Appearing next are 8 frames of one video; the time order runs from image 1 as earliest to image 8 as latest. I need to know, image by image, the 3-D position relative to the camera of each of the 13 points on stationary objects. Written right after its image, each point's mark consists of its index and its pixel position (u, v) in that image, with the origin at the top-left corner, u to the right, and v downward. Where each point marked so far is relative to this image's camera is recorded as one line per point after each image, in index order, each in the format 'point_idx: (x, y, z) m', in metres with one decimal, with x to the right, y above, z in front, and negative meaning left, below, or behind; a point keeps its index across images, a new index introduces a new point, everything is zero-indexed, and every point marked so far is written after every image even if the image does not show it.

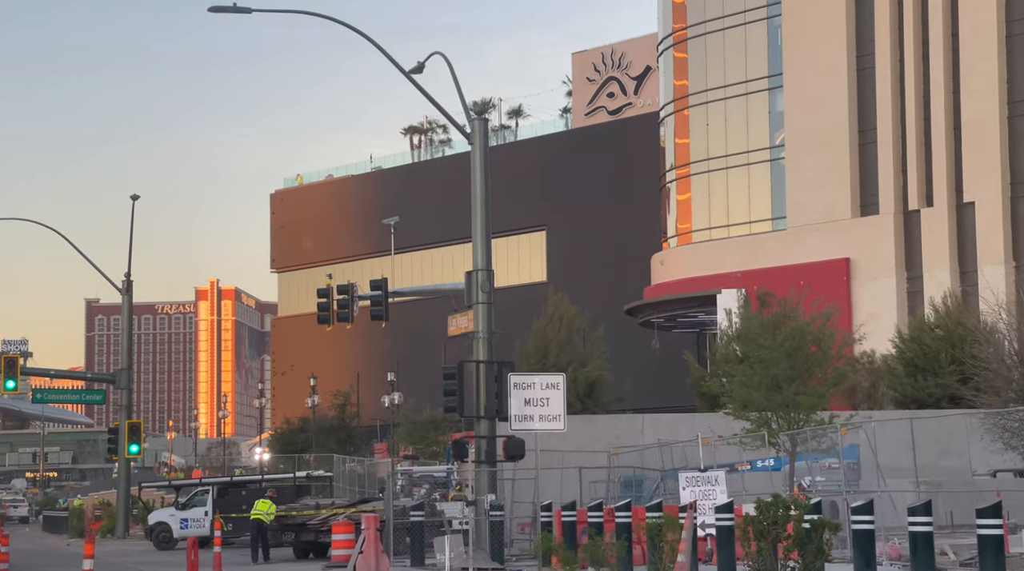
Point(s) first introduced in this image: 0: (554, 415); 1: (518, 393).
0: (+0.5, -1.5, +16.3) m
1: (+0.1, -1.3, +16.2) m
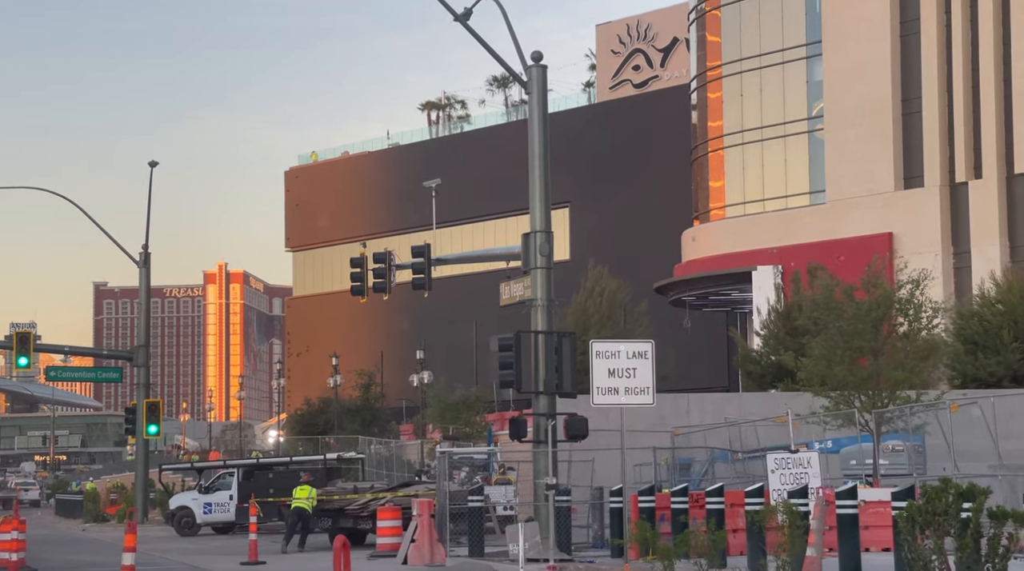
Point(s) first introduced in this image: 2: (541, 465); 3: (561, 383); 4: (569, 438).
0: (+1.4, -1.1, +14.4) m
1: (+0.9, -0.8, +14.3) m
2: (+0.4, -2.6, +19.8) m
3: (+0.7, -1.4, +19.8) m
4: (+0.8, -2.2, +19.7) m
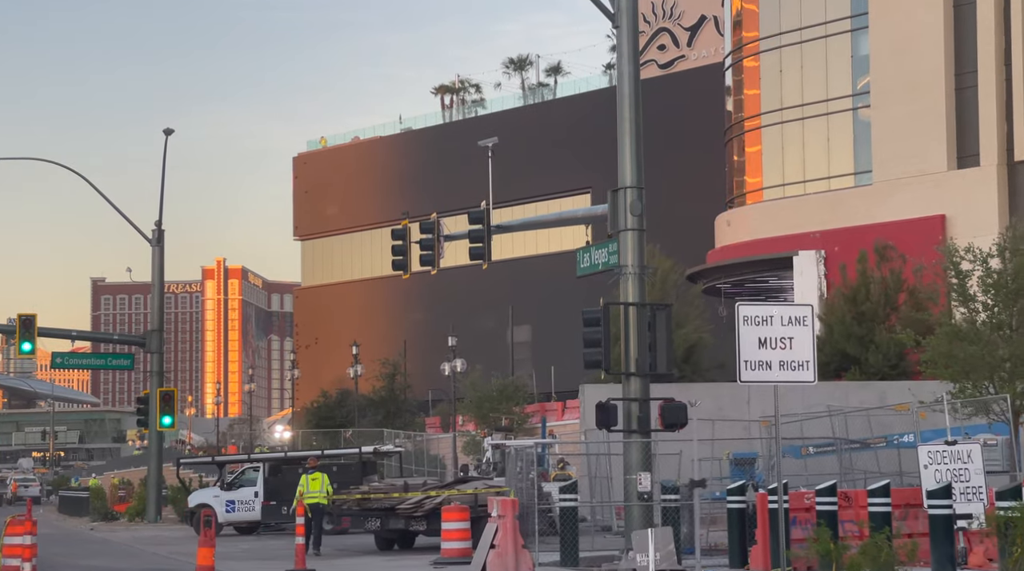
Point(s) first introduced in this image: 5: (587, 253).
0: (+2.4, -0.6, +11.7) m
1: (+2.0, -0.4, +11.6) m
2: (+1.5, -2.2, +17.1) m
3: (+1.8, -1.0, +17.1) m
4: (+1.9, -1.8, +17.0) m
5: (+1.0, +0.4, +18.6) m
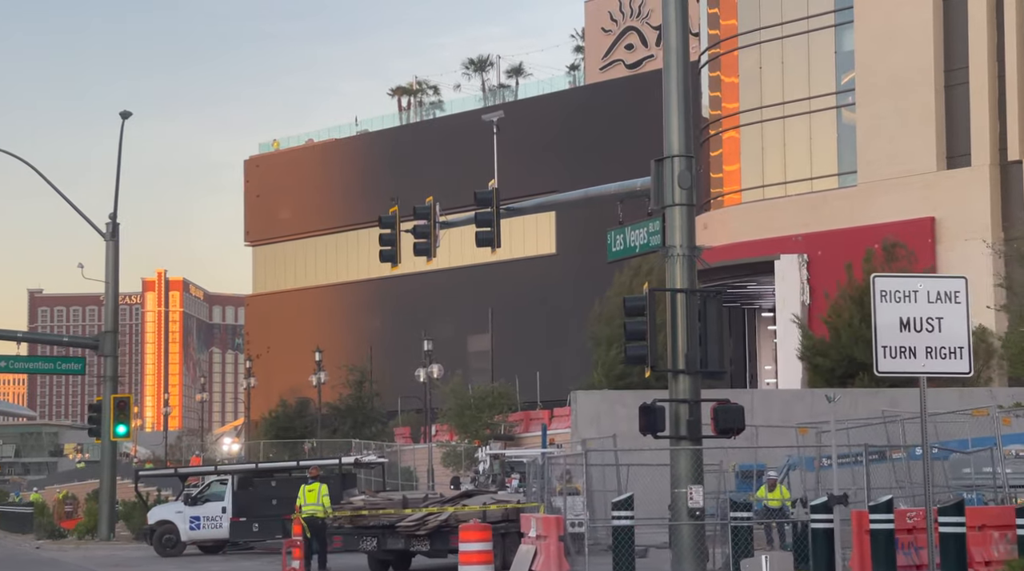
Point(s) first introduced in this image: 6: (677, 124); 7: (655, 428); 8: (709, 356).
0: (+3.0, -0.4, +9.4) m
1: (+2.6, -0.1, +9.3) m
2: (+1.8, -2.0, +14.8) m
3: (+2.1, -0.8, +14.9) m
4: (+2.2, -1.6, +14.7) m
5: (+1.3, +0.6, +16.3) m
6: (+1.8, +1.8, +15.0) m
7: (+1.5, -1.5, +14.7) m
8: (+2.1, -0.8, +14.9) m
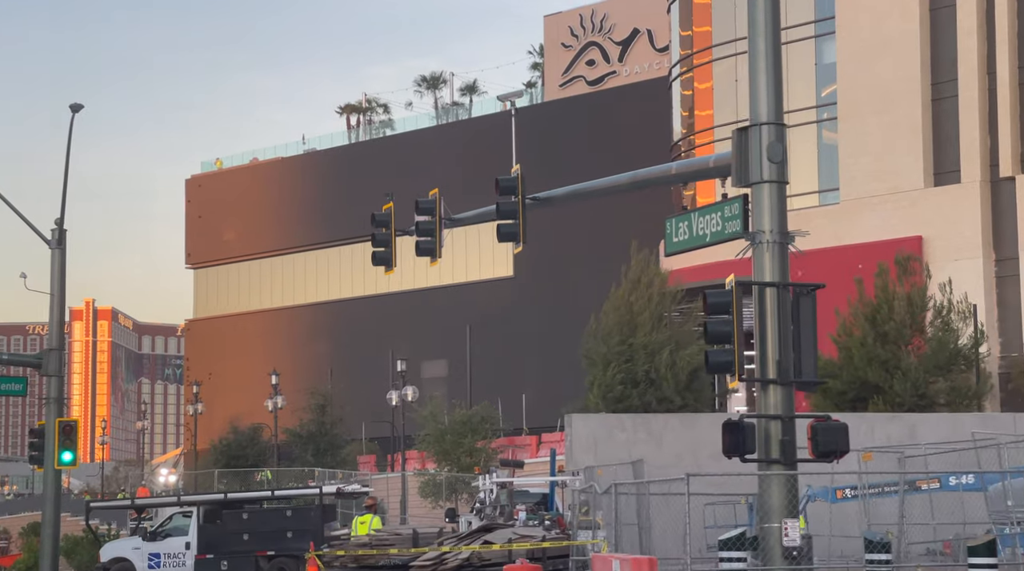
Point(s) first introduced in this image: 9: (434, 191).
0: (+3.8, -0.2, +7.1) m
1: (+3.4, 0.0, +7.0) m
2: (+2.3, -1.9, +12.3) m
3: (+2.6, -0.7, +12.4) m
4: (+2.7, -1.5, +12.3) m
5: (+1.7, +0.6, +13.9) m
6: (+2.3, +1.8, +12.6) m
7: (+2.1, -1.4, +12.2) m
8: (+2.6, -0.7, +12.4) m
9: (-1.1, +1.3, +19.2) m
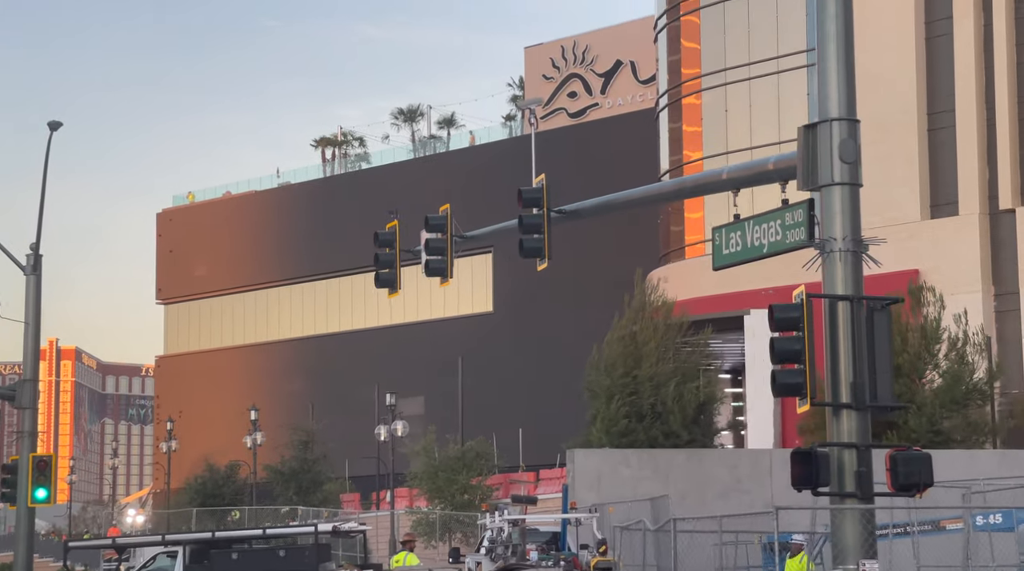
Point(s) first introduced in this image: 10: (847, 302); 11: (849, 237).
0: (+4.3, -0.2, +5.9) m
1: (+3.8, +0.1, +5.8) m
2: (+2.7, -2.0, +11.1) m
3: (+3.0, -0.8, +11.2) m
4: (+3.1, -1.6, +11.1) m
5: (+2.1, +0.5, +12.7) m
6: (+2.7, +1.7, +11.5) m
7: (+2.4, -1.5, +11.0) m
8: (+3.0, -0.8, +11.2) m
9: (-0.9, +1.0, +18.0) m
10: (+2.7, -0.1, +11.3) m
11: (+2.8, +0.4, +11.4) m
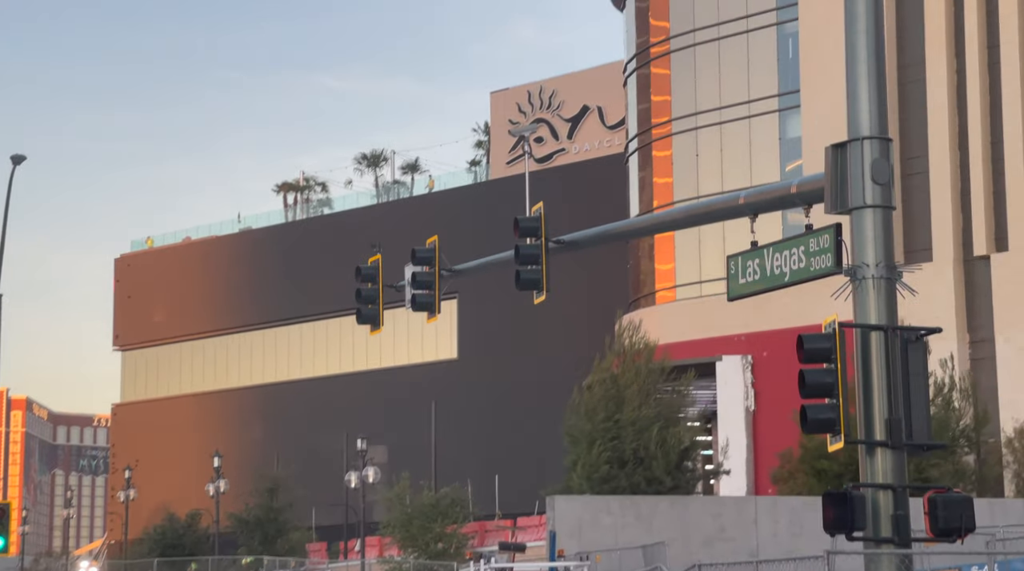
0: (+4.5, -0.2, +5.2) m
1: (+4.1, +0.1, +5.1) m
2: (+2.8, -2.2, +10.3) m
3: (+3.0, -1.0, +10.5) m
4: (+3.2, -1.8, +10.3) m
5: (+2.1, +0.2, +11.9) m
6: (+2.8, +1.5, +10.8) m
7: (+2.5, -1.7, +10.2) m
8: (+3.1, -1.0, +10.5) m
9: (-1.0, +0.6, +17.2) m
10: (+2.8, -0.4, +10.5) m
11: (+2.9, +0.2, +10.7) m
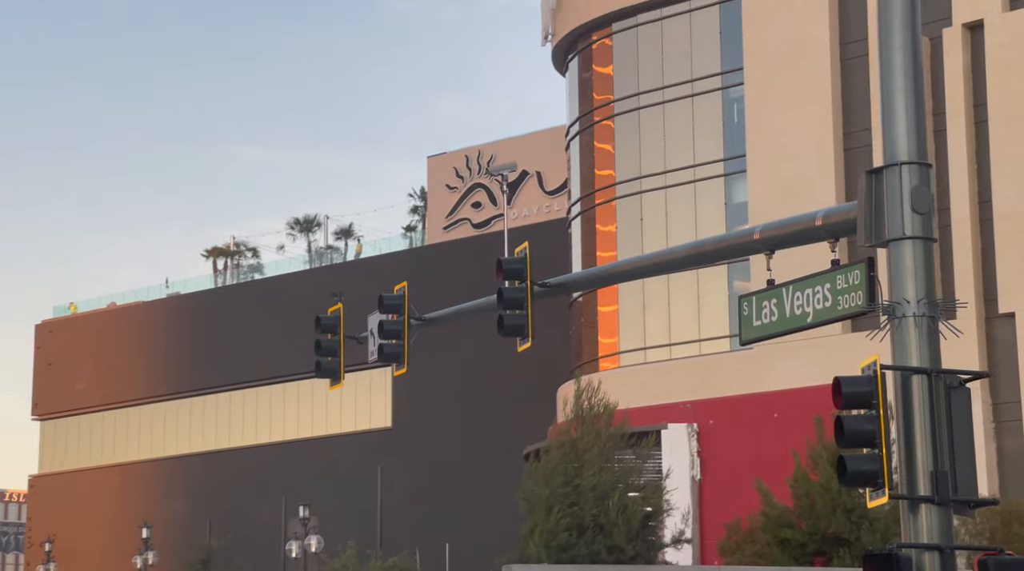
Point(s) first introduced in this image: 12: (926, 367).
0: (+4.8, -0.2, +4.4) m
1: (+4.4, +0.1, +4.3) m
2: (+2.8, -2.5, +9.2) m
3: (+3.1, -1.3, +9.5) m
4: (+3.2, -2.1, +9.3) m
5: (+2.1, -0.1, +11.0) m
6: (+2.8, +1.2, +9.9) m
7: (+2.6, -2.0, +9.1) m
8: (+3.1, -1.3, +9.5) m
9: (-1.3, 0.0, +16.0) m
10: (+2.9, -0.6, +9.6) m
11: (+2.9, -0.1, +9.8) m
12: (+2.9, -0.6, +9.6) m
